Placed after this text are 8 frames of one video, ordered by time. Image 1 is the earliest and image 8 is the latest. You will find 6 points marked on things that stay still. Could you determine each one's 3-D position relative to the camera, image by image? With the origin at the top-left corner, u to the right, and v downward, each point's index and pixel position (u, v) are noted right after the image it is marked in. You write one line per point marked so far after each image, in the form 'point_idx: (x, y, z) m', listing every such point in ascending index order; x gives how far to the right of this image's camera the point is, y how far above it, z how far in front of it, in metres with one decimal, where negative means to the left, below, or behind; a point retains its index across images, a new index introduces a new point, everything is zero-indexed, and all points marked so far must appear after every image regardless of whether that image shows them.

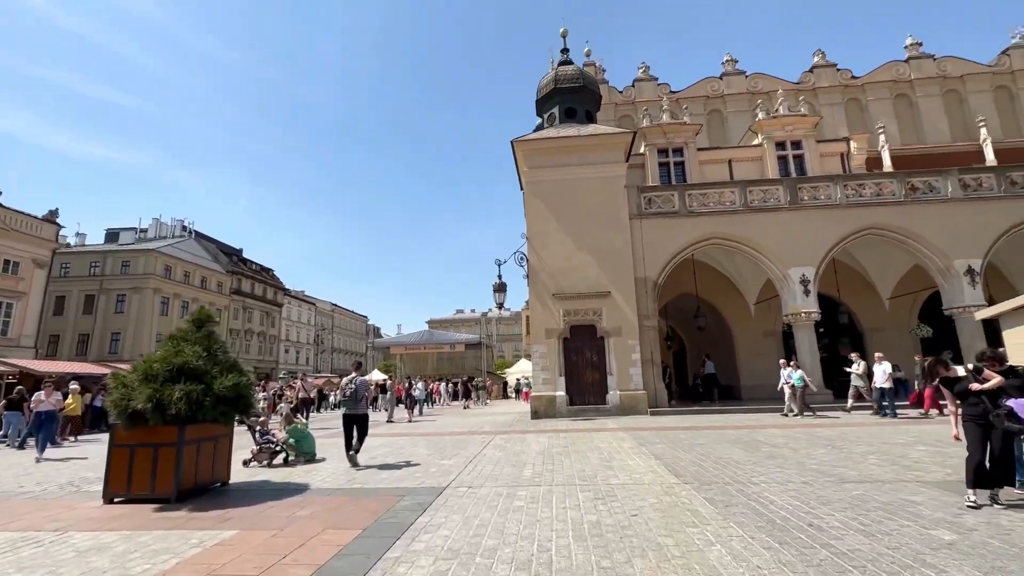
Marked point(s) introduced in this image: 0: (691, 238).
0: (+6.3, +1.8, +16.4) m
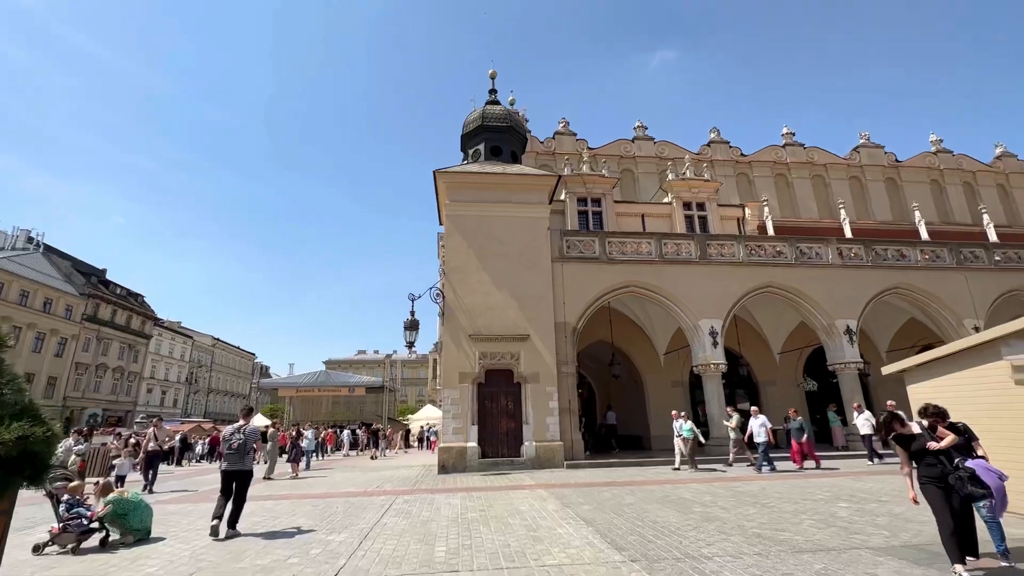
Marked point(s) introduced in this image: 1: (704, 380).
0: (+3.5, +0.1, +16.4) m
1: (+6.7, -3.2, +16.3) m
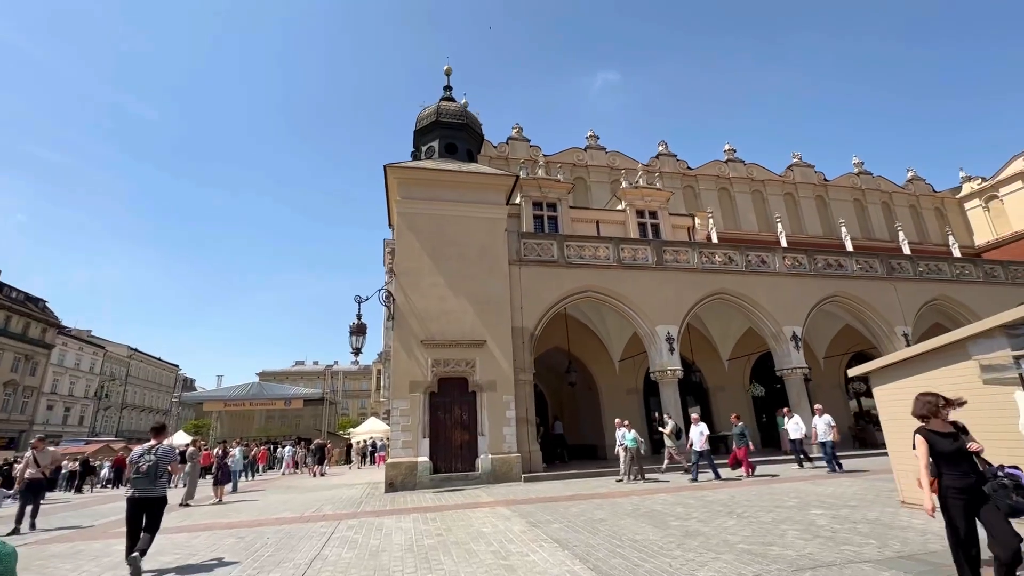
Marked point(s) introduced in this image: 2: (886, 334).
0: (+1.9, 0.0, +15.9) m
1: (+5.1, -3.4, +16.2) m
2: (+15.0, -1.9, +18.8) m
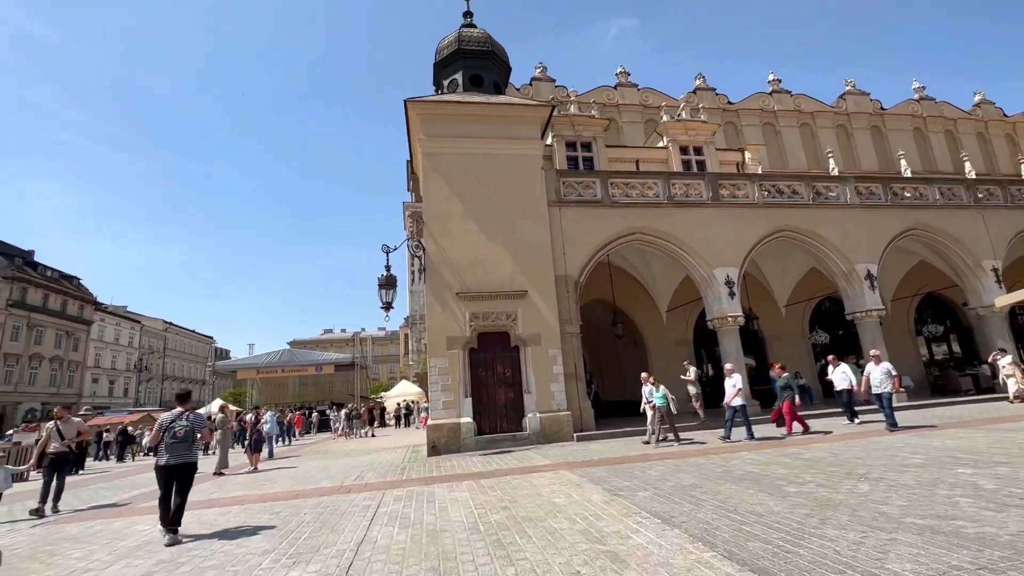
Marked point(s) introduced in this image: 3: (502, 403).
0: (+3.2, +1.7, +14.3) m
1: (+6.5, -1.5, +14.7) m
2: (+16.4, +0.7, +16.7) m
3: (-0.3, -3.1, +12.6) m
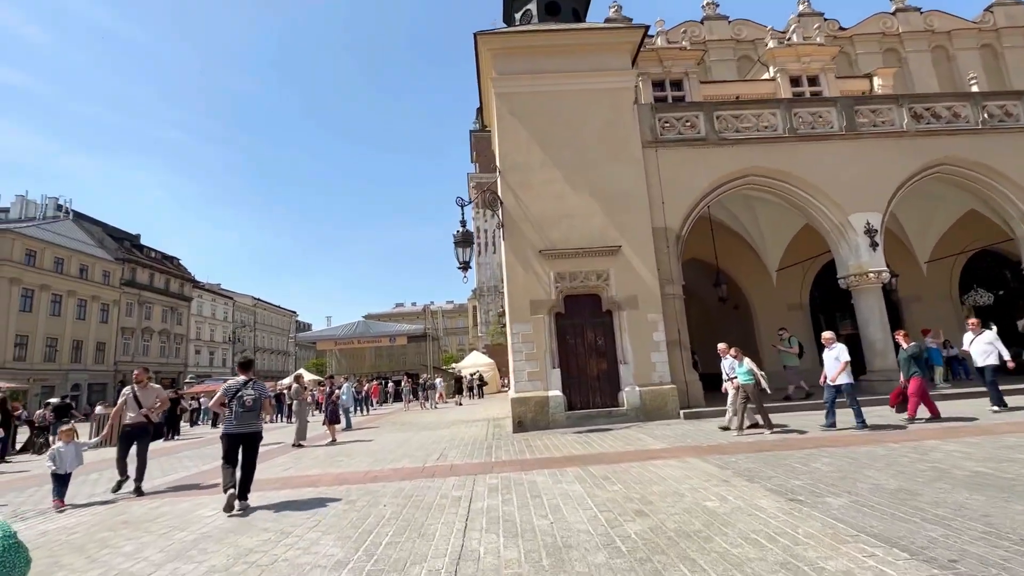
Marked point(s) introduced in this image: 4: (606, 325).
0: (+5.5, +2.9, +12.0) m
1: (+8.9, -0.2, +12.1) m
2: (+18.9, +2.2, +12.6) m
3: (+1.9, -2.0, +11.0) m
4: (+2.3, -0.9, +11.3) m
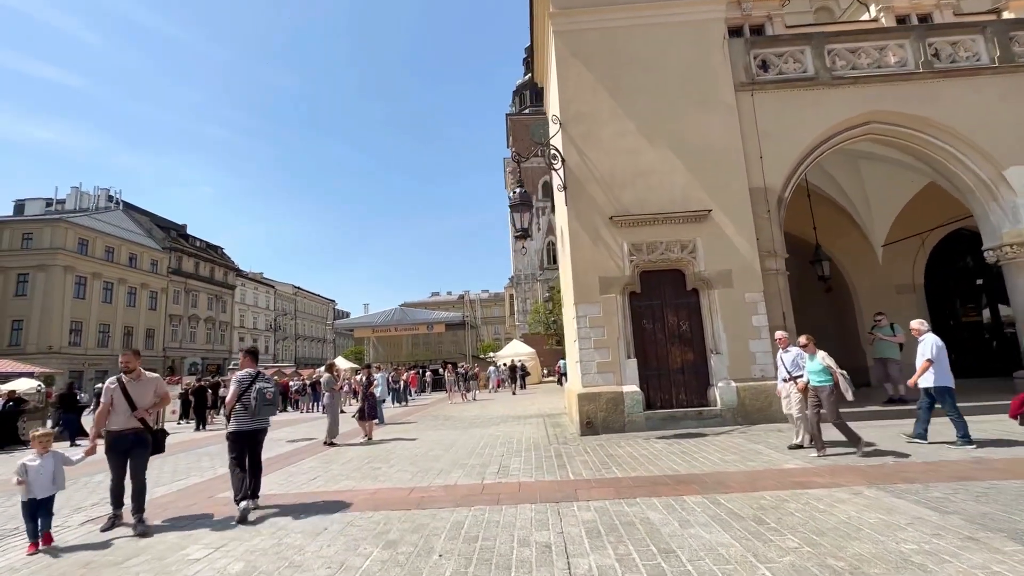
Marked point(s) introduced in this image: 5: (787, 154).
0: (+6.8, +3.5, +9.7) m
1: (+10.2, +0.3, +9.6) m
2: (+20.3, +2.8, +9.4) m
3: (+3.2, -1.5, +9.1) m
4: (+3.6, -0.4, +9.3) m
5: (+5.7, +2.8, +9.7) m
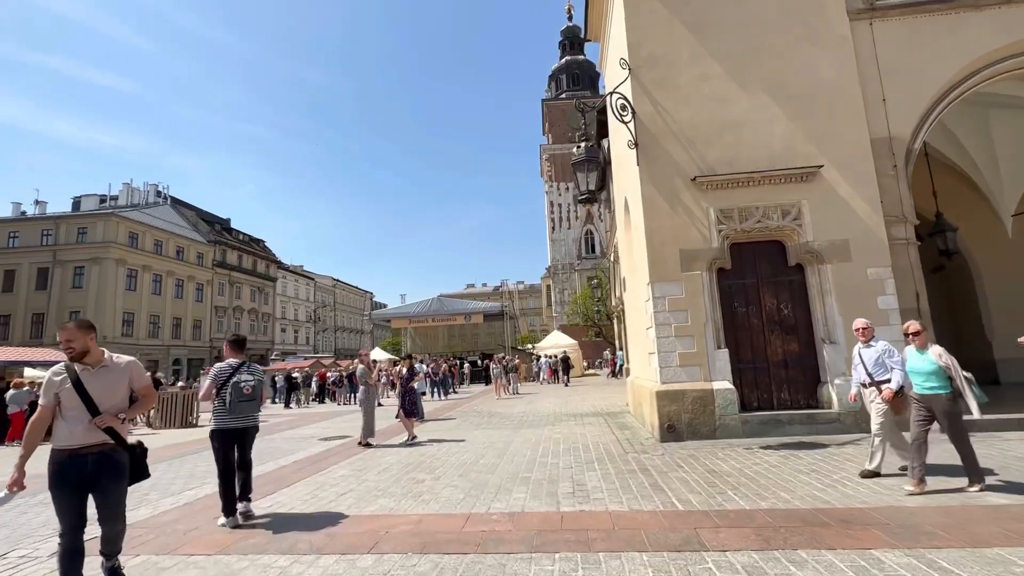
0: (+7.8, +3.9, +7.7) m
1: (+11.2, +0.8, +7.4) m
2: (+21.3, +3.3, +6.4) m
3: (+4.2, -1.1, +7.4) m
4: (+4.6, 0.0, +7.6) m
5: (+6.7, +3.2, +7.7) m
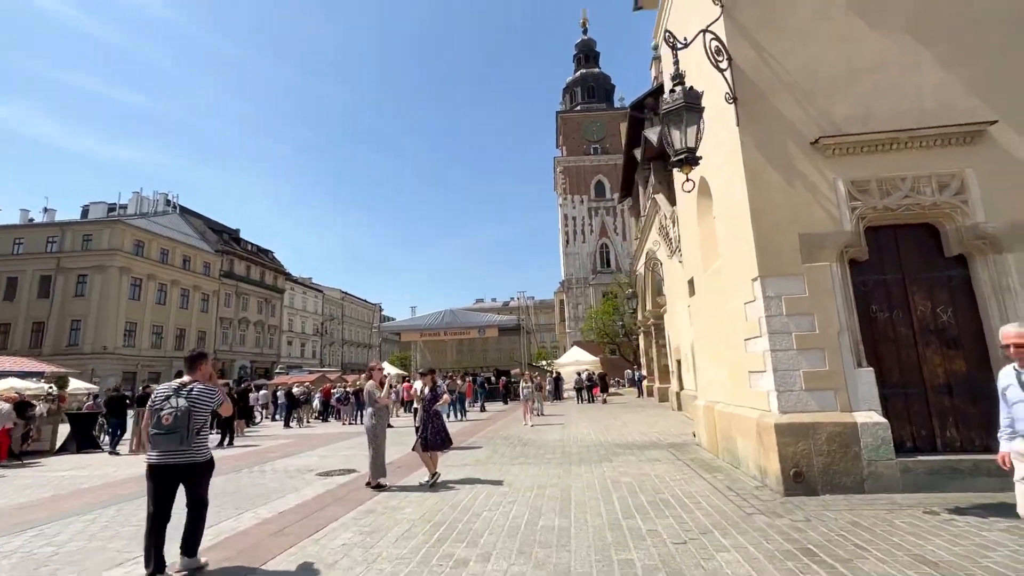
0: (+8.6, +3.9, +5.9) m
1: (+12.0, +0.7, +5.4) m
2: (+22.0, +3.2, +4.3) m
3: (+5.0, -1.1, +5.4) m
4: (+5.4, +0.1, +5.6) m
5: (+7.5, +3.2, +5.9) m
